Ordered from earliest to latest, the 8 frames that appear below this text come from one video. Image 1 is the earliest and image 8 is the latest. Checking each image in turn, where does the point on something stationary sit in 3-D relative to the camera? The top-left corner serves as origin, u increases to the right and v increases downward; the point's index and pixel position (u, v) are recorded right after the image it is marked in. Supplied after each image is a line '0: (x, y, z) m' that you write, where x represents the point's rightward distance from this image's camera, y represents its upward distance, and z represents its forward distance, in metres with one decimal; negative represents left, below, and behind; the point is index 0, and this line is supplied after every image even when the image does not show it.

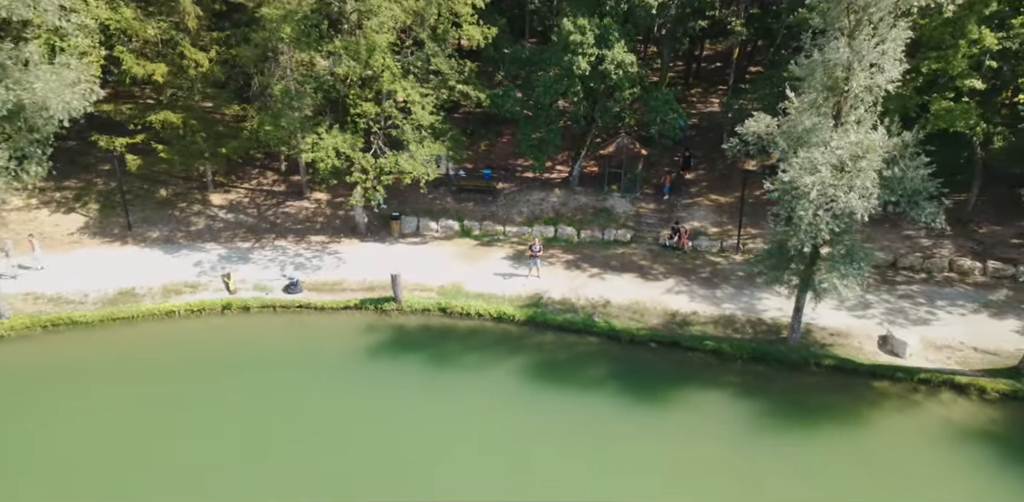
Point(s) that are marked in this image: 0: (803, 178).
0: (+8.6, +2.1, +18.8) m
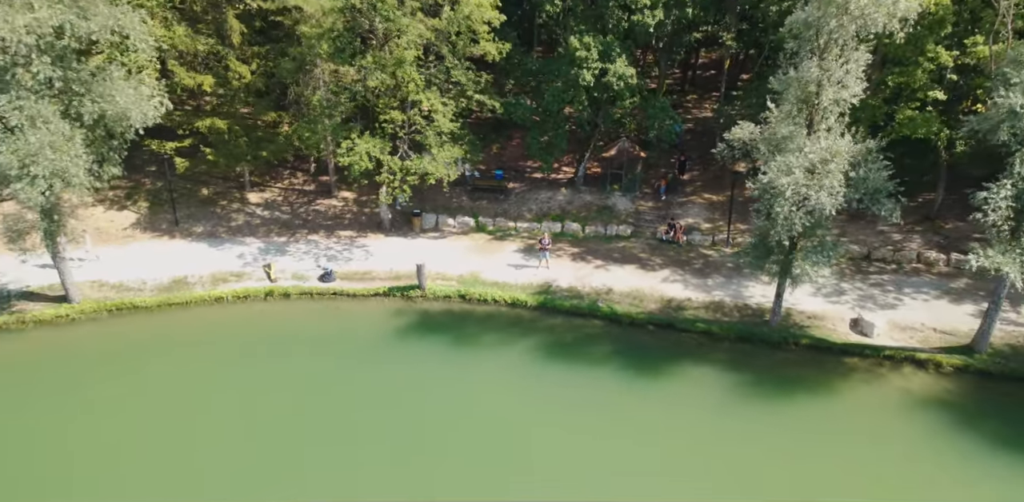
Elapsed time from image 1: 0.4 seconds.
0: (+9.1, +2.5, +21.9) m
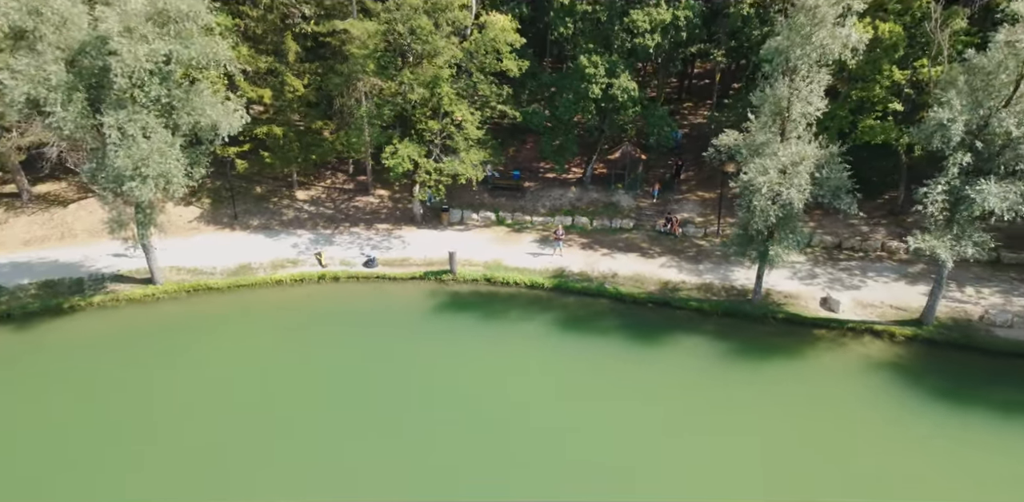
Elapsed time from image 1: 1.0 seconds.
0: (+10.1, +3.0, +26.5) m
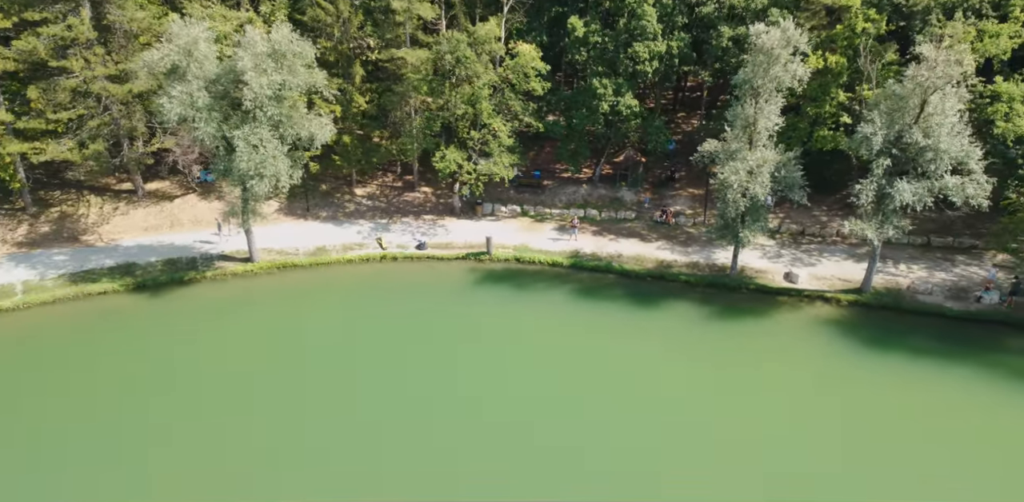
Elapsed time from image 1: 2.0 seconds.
0: (+11.7, +3.9, +34.4) m
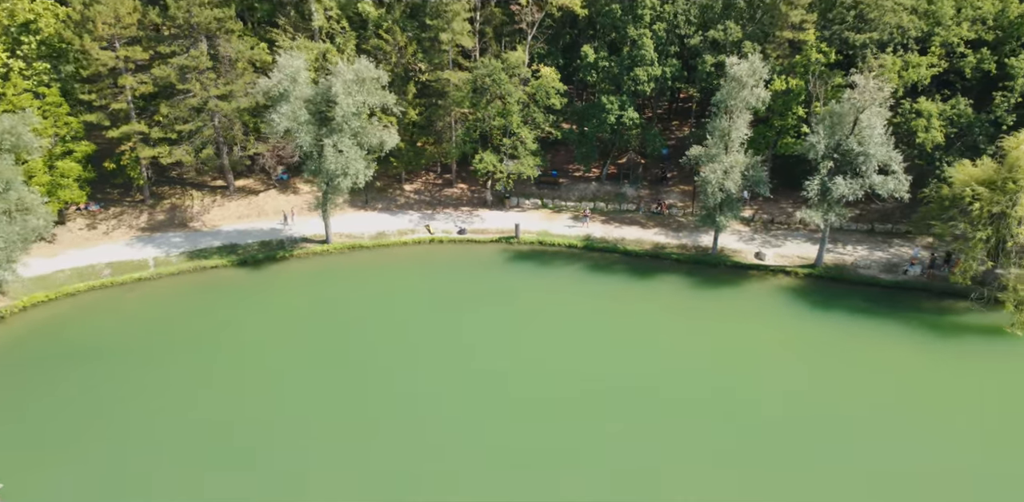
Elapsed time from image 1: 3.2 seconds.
0: (+13.6, +5.2, +44.1) m
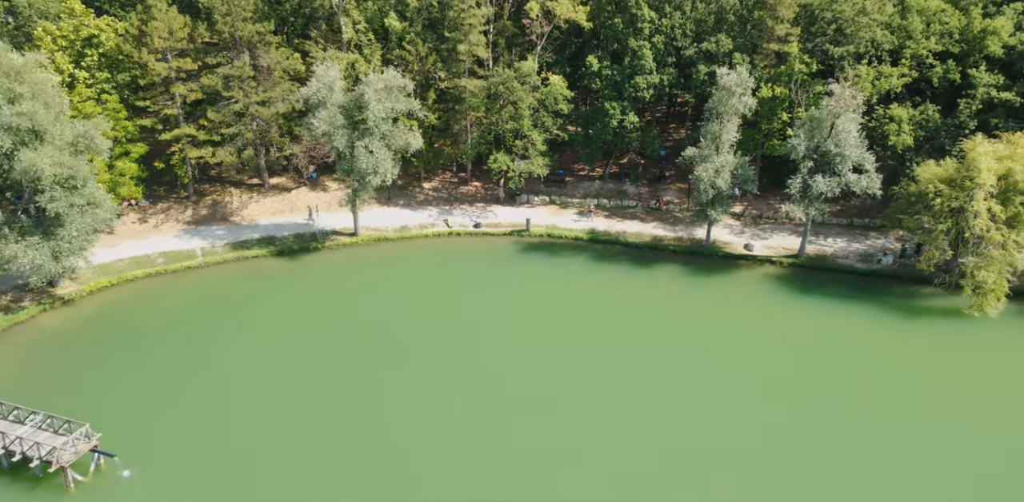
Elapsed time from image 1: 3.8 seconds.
0: (+14.6, +5.8, +49.0) m
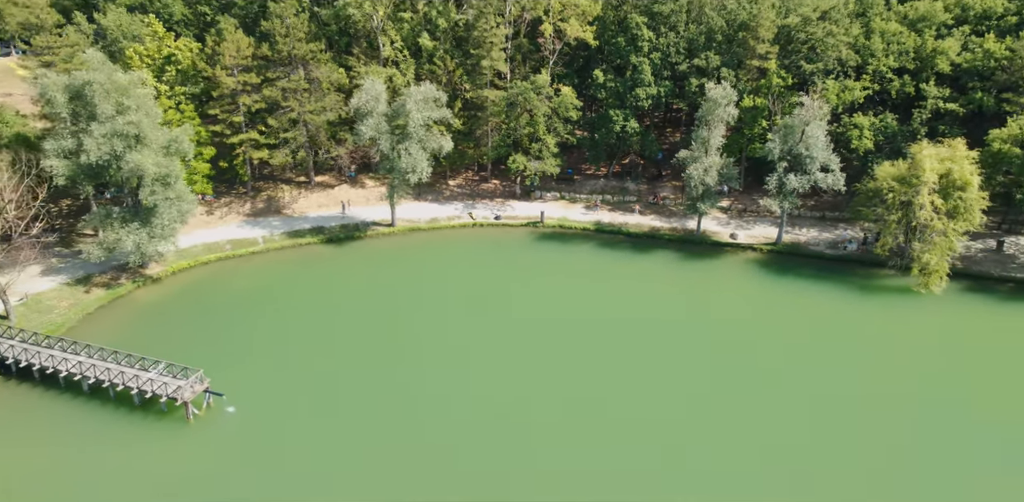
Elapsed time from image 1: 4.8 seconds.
0: (+16.2, +6.9, +57.2) m
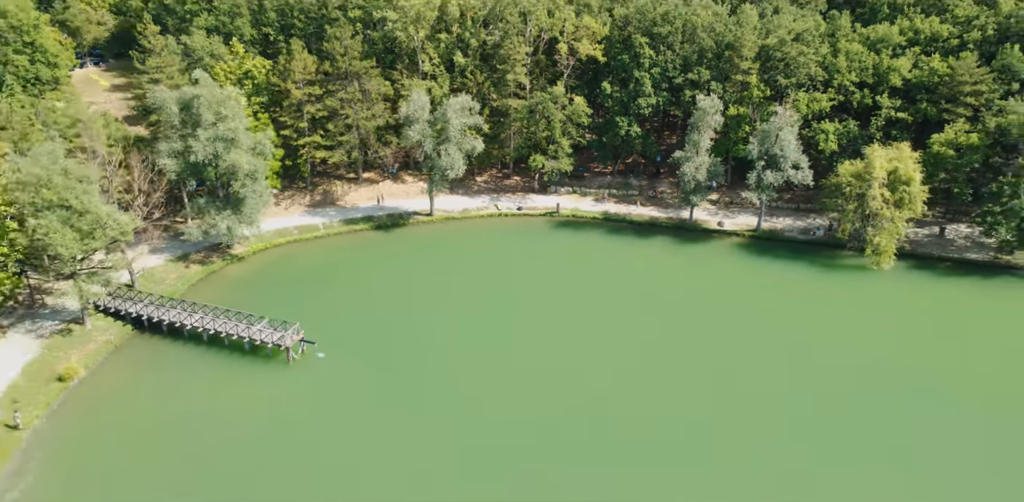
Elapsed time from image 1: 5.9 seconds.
0: (+18.5, +8.5, +68.2) m
